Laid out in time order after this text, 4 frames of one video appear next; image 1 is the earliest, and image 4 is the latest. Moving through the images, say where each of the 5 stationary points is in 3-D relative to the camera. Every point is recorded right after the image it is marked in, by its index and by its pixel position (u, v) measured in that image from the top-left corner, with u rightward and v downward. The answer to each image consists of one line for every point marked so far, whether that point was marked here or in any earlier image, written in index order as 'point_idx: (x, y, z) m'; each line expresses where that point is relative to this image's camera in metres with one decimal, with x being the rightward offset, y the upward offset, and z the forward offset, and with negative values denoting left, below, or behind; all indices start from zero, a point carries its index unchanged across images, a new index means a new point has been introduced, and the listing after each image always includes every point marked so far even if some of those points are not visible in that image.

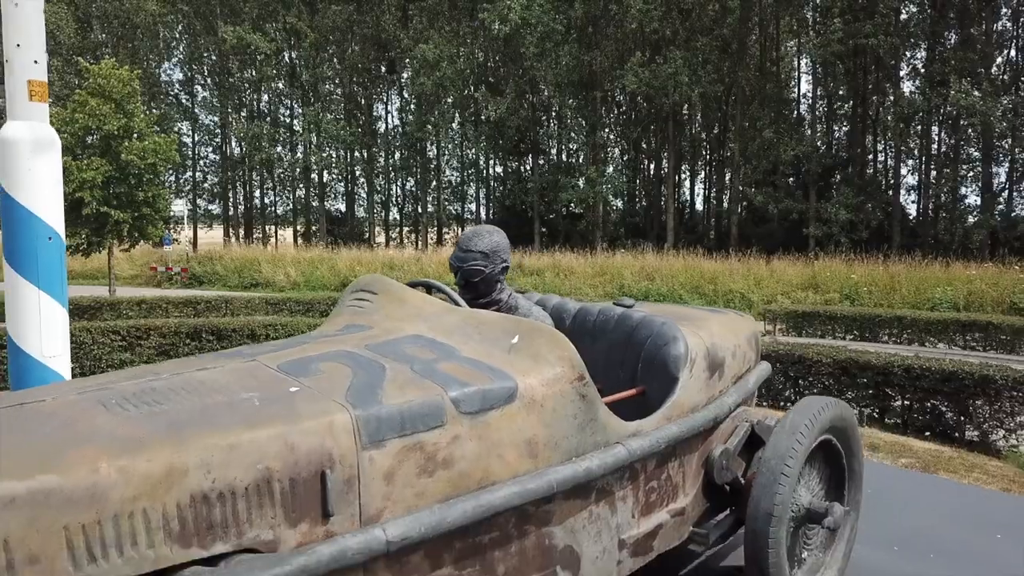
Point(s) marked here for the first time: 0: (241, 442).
0: (-0.3, -0.2, +1.1) m
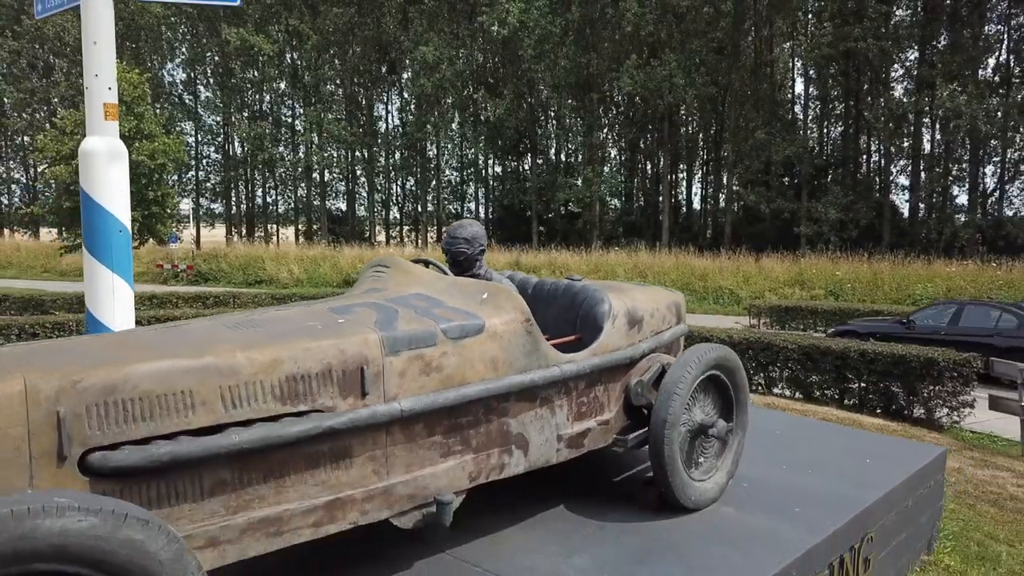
0: (-0.4, -0.1, +1.9) m
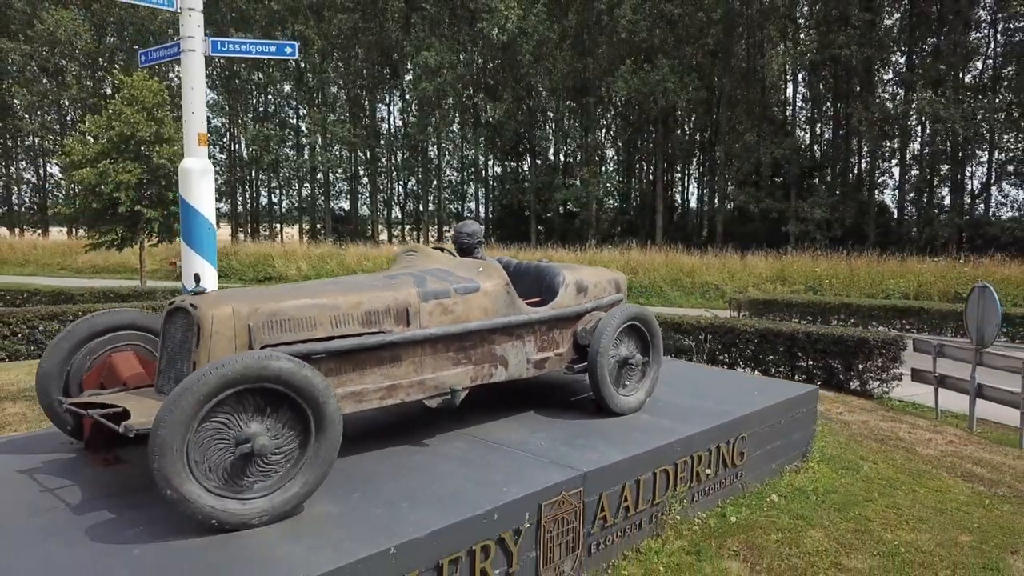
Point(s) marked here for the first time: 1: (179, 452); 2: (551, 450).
0: (-0.5, 0.0, +3.2) m
1: (-0.9, -0.4, +2.3) m
2: (+0.2, -0.6, +3.3) m
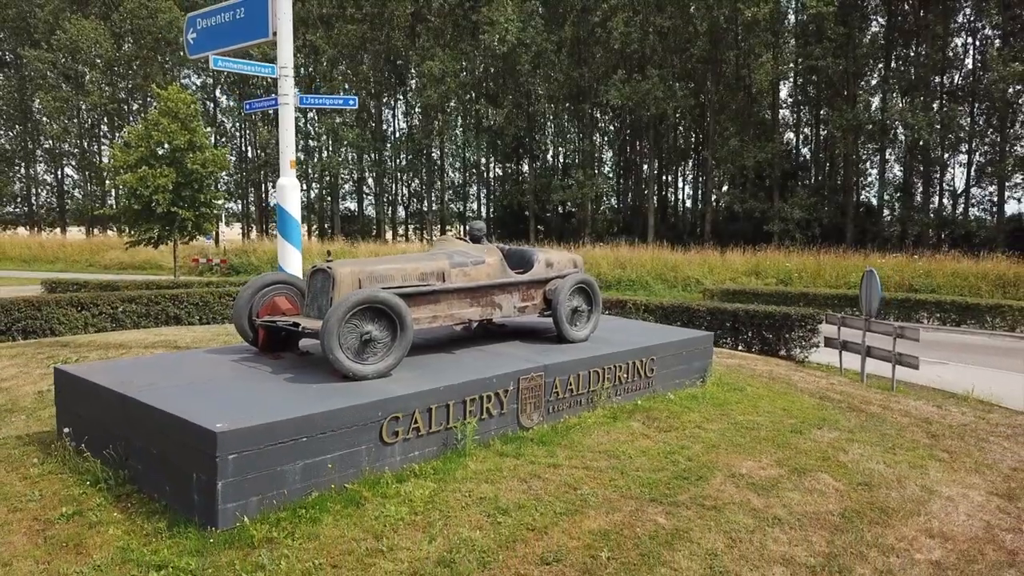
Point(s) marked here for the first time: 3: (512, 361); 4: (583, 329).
0: (-0.5, +0.1, +5.5) m
1: (-0.9, -0.3, +4.6) m
2: (+0.1, -0.4, +5.6) m
3: (0.0, -0.5, +5.4) m
4: (+0.5, -0.3, +6.3) m
